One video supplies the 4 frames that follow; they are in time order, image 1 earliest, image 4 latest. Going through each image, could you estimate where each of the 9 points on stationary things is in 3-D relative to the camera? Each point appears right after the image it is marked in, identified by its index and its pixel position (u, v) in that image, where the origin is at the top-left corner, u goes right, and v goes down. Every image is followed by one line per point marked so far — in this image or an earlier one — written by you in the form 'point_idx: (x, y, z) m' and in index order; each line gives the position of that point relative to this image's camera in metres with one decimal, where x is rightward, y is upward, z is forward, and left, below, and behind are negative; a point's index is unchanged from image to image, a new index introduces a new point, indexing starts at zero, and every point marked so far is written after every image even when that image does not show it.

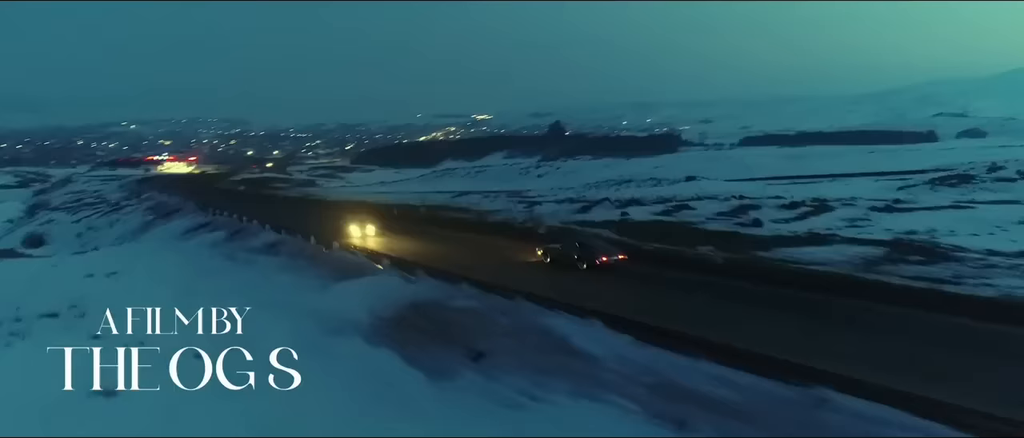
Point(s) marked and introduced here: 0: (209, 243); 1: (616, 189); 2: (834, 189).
0: (-3.2, -0.3, +10.8) m
1: (+1.7, +0.5, +16.1) m
2: (+5.1, +0.5, +15.7) m
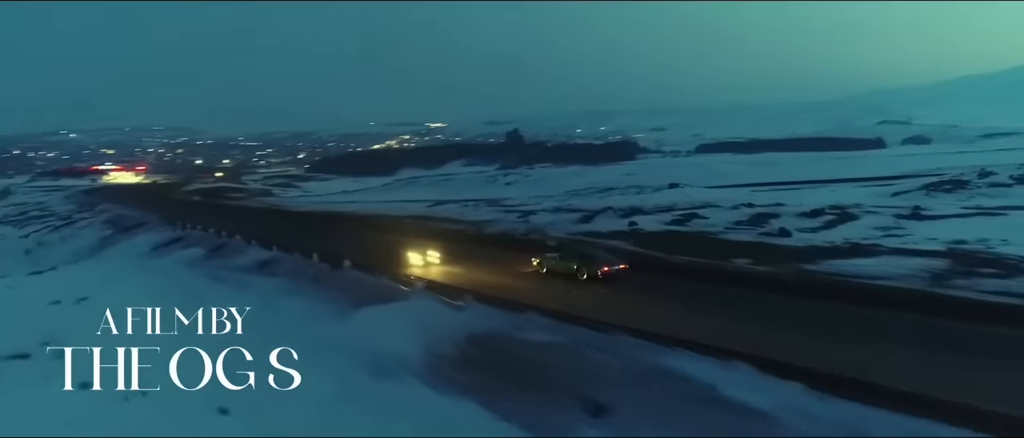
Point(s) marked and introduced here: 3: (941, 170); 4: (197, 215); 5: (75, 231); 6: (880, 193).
0: (-3.3, -0.4, +9.9) m
1: (+1.4, +0.4, +15.5) m
2: (+4.8, +0.4, +15.3) m
3: (+7.6, +0.9, +17.5) m
4: (-5.0, +0.1, +16.0) m
5: (-5.3, -0.1, +12.1) m
6: (+5.4, +0.4, +14.4) m
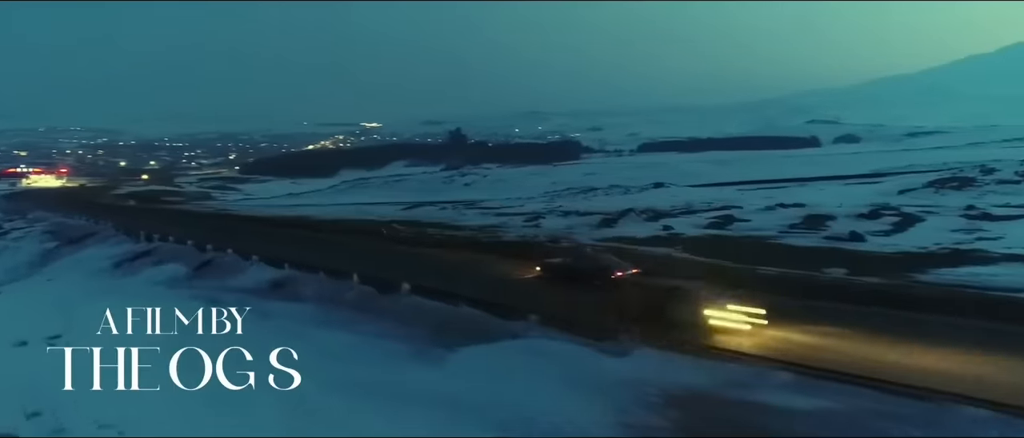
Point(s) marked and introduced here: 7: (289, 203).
0: (-3.2, -0.5, +8.6) m
1: (+1.0, +0.3, +14.4) m
2: (+4.4, +0.4, +14.5) m
3: (+7.0, +0.9, +17.0) m
4: (-5.4, 0.0, +14.5) m
5: (-5.4, -0.2, +10.5) m
6: (+5.1, +0.4, +13.7) m
7: (-4.5, +0.3, +20.0) m
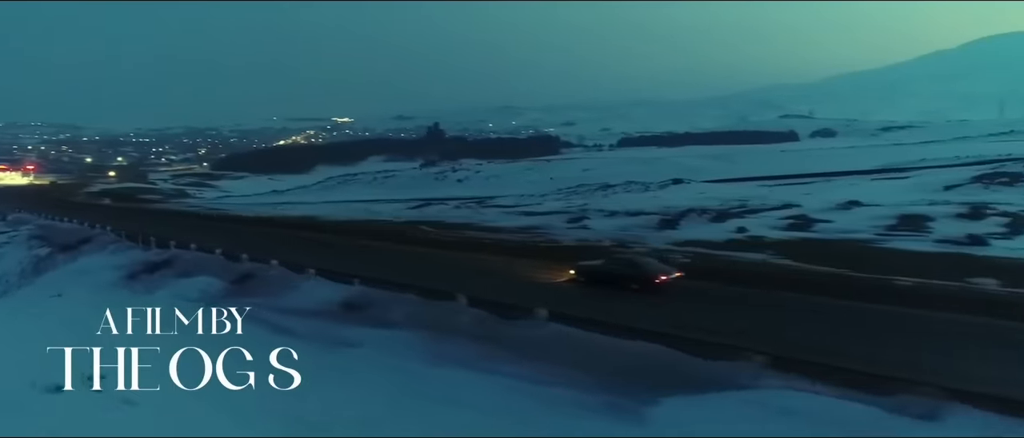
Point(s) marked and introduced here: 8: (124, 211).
0: (-2.8, -0.5, +7.6) m
1: (+1.2, +0.3, +13.6) m
2: (+4.6, +0.4, +13.8) m
3: (+7.1, +0.9, +16.4) m
4: (-5.2, 0.0, +13.4) m
5: (-5.0, -0.3, +9.5) m
6: (+5.3, +0.4, +13.0) m
7: (-4.5, +0.4, +18.9) m
8: (-6.3, +0.1, +16.3) m
